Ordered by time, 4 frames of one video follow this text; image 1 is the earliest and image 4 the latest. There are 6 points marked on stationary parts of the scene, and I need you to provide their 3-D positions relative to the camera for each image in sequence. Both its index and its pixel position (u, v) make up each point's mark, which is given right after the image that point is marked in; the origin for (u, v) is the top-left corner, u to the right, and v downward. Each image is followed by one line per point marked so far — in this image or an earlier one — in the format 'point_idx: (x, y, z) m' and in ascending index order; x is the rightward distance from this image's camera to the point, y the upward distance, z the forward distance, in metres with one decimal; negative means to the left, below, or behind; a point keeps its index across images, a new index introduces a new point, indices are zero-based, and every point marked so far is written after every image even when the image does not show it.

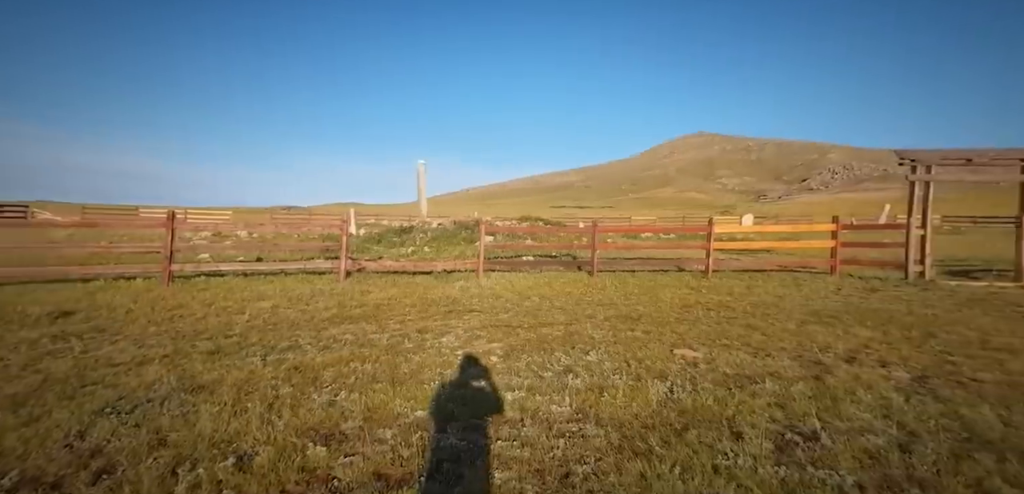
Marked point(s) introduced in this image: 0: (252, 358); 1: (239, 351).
0: (-4.1, -1.8, +8.6) m
1: (-4.6, -1.7, +9.1) m
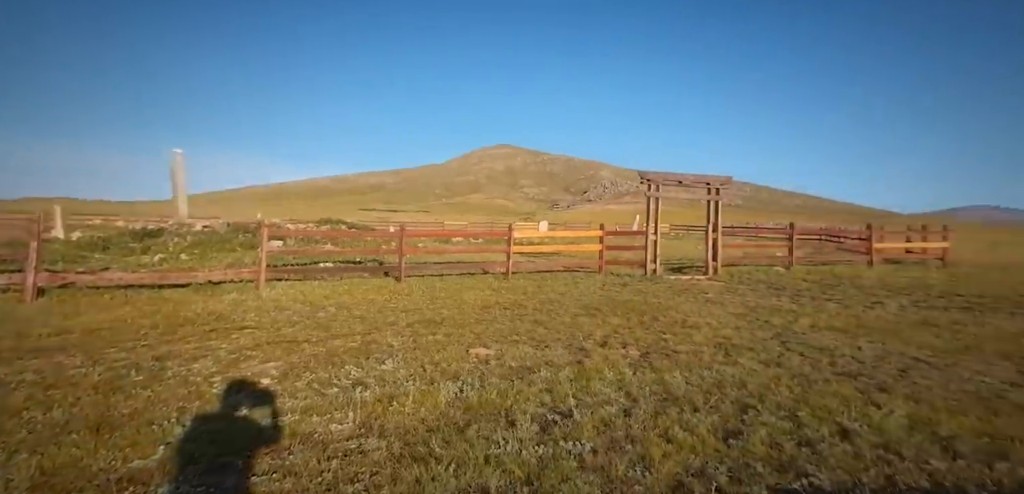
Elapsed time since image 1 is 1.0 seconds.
0: (-8.8, -2.1, +6.0) m
1: (-9.4, -2.1, +6.3) m
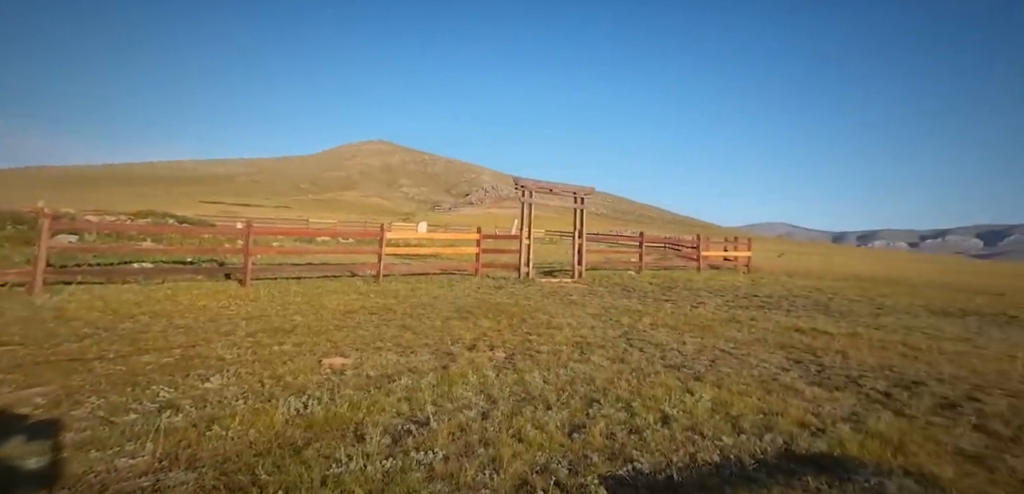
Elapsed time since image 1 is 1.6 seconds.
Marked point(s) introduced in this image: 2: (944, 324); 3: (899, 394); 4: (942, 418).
0: (-10.3, -2.1, +3.9) m
1: (-11.0, -2.1, +3.9) m
2: (+10.3, -1.9, +12.6) m
3: (+4.9, -1.9, +6.8) m
4: (+4.7, -1.9, +5.8) m
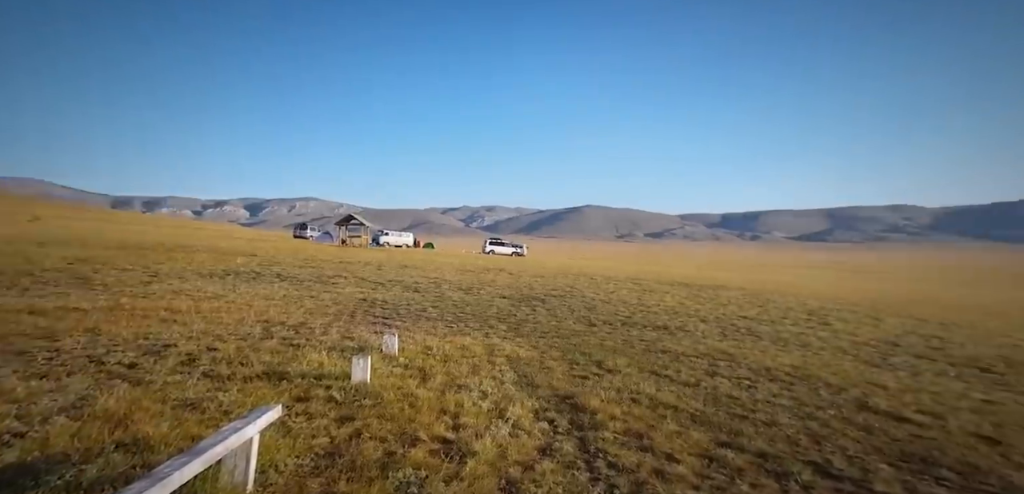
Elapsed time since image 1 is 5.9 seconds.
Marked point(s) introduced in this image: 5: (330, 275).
0: (-8.2, -2.6, -8.2) m
1: (-8.5, -2.6, -8.7) m
2: (-7.6, -1.0, +14.2) m
3: (-4.5, -1.4, +6.9) m
4: (-3.7, -1.5, +6.2) m
5: (-6.2, -1.0, +18.5) m
